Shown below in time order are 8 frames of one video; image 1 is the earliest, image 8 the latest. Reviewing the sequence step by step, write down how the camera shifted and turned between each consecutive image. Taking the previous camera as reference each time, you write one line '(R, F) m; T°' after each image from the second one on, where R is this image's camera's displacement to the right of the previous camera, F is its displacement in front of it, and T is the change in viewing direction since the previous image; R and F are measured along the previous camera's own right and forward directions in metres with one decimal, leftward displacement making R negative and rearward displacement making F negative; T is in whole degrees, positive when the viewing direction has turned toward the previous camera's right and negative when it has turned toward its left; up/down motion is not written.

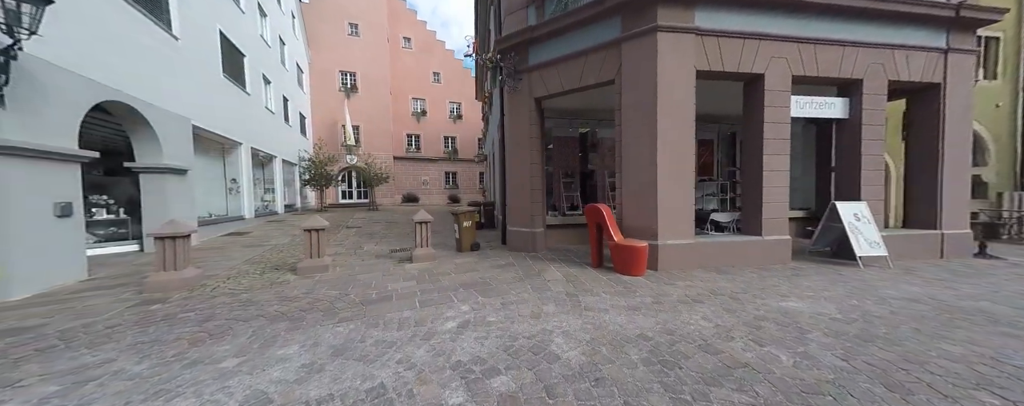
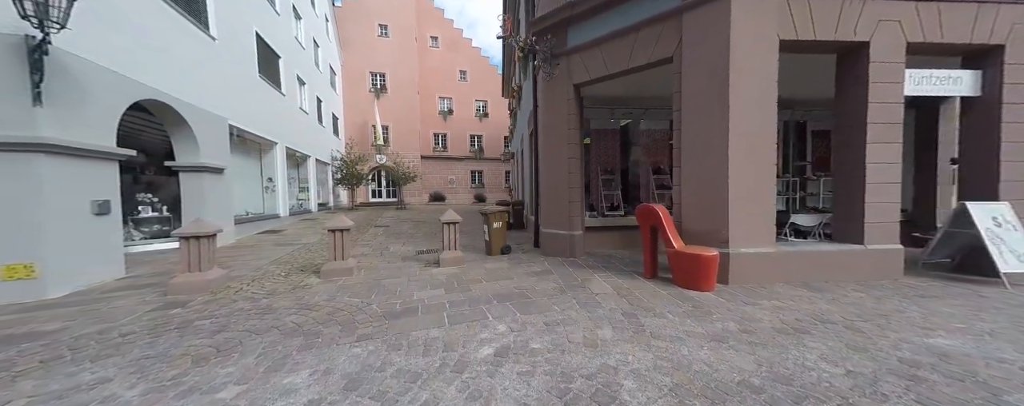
(-0.2, +0.5) m; -5°
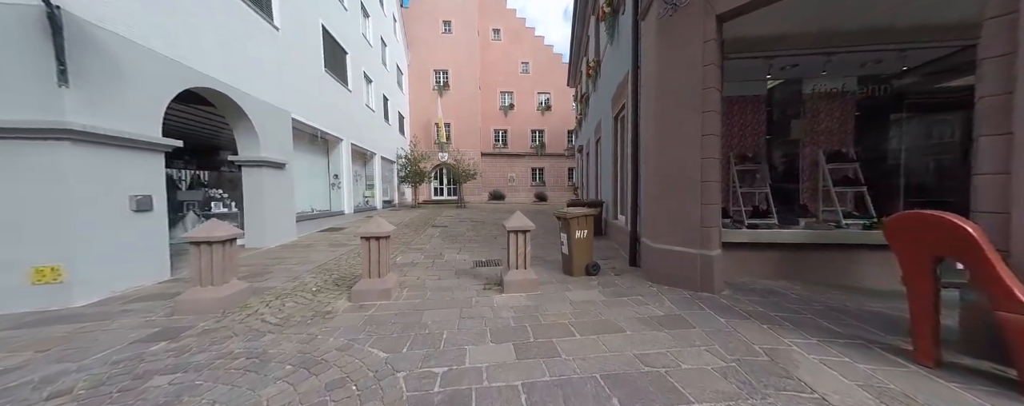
(-0.4, +1.4) m; -11°
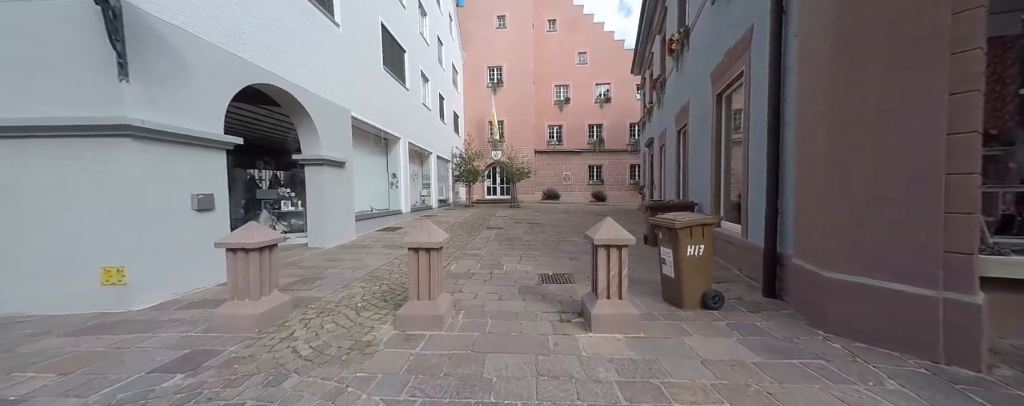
(-0.3, +0.9) m; -10°
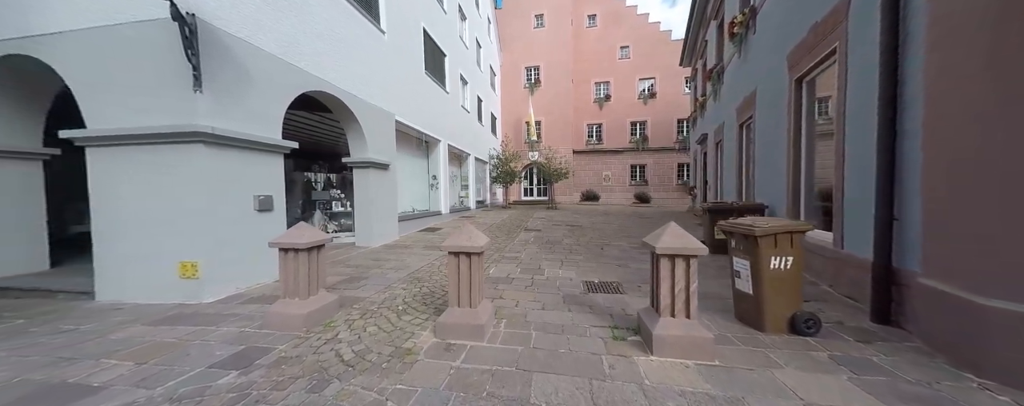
(-0.1, +0.2) m; -7°
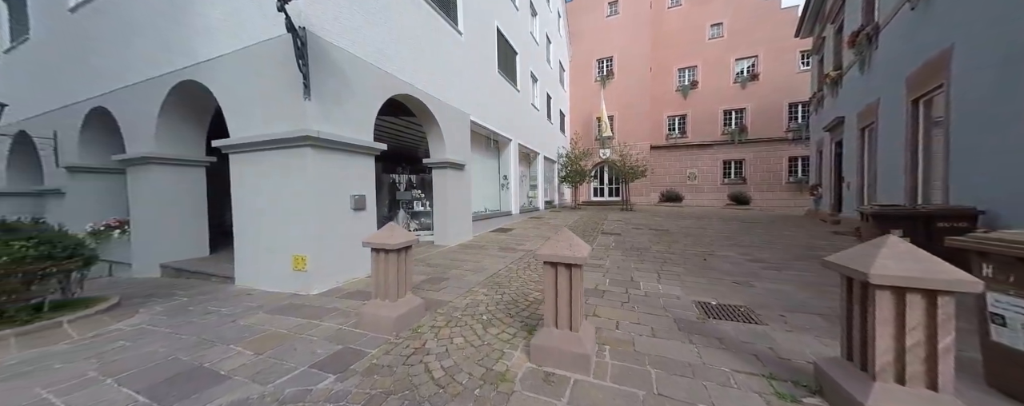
(-0.3, +0.4) m; -13°
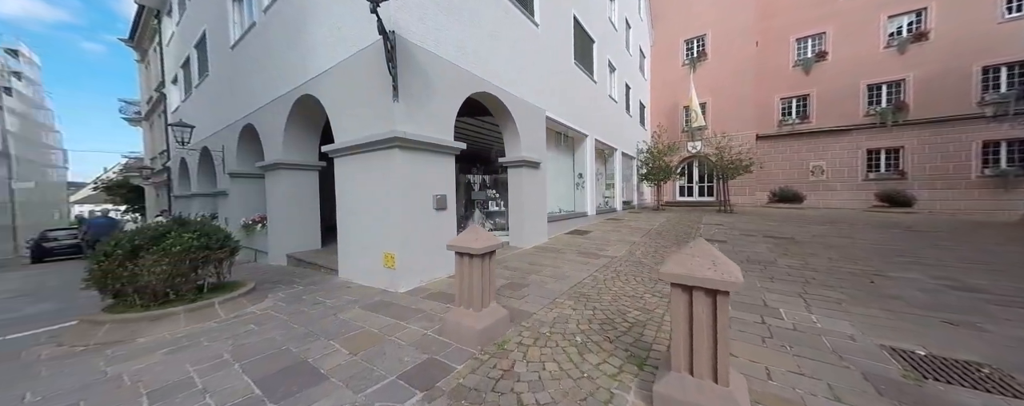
(-0.3, +0.4) m; -13°
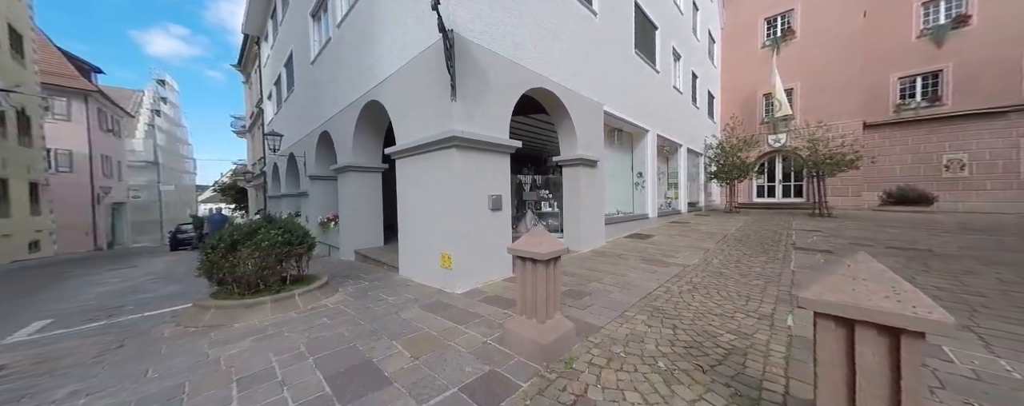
(-0.2, +0.2) m; -9°
